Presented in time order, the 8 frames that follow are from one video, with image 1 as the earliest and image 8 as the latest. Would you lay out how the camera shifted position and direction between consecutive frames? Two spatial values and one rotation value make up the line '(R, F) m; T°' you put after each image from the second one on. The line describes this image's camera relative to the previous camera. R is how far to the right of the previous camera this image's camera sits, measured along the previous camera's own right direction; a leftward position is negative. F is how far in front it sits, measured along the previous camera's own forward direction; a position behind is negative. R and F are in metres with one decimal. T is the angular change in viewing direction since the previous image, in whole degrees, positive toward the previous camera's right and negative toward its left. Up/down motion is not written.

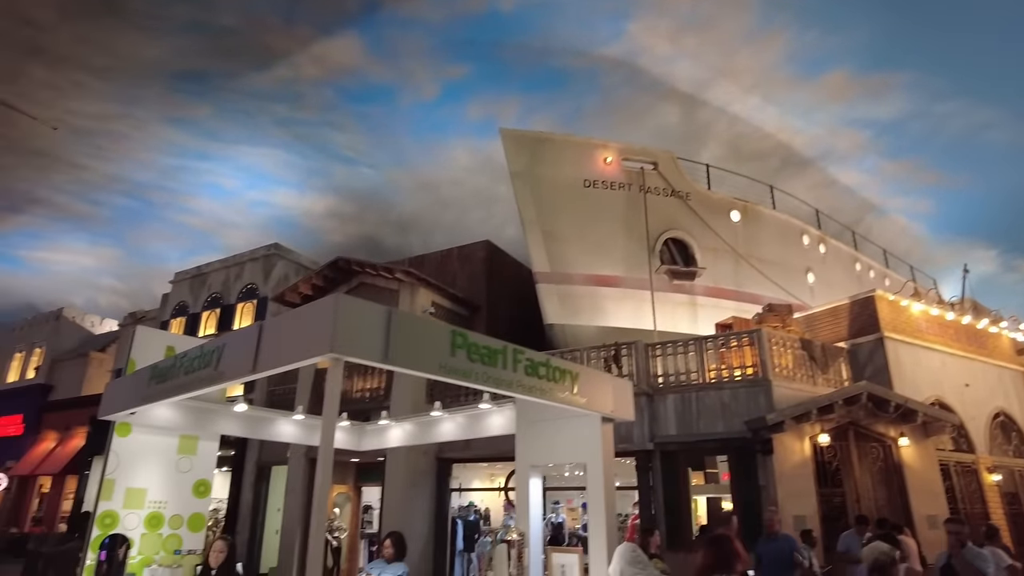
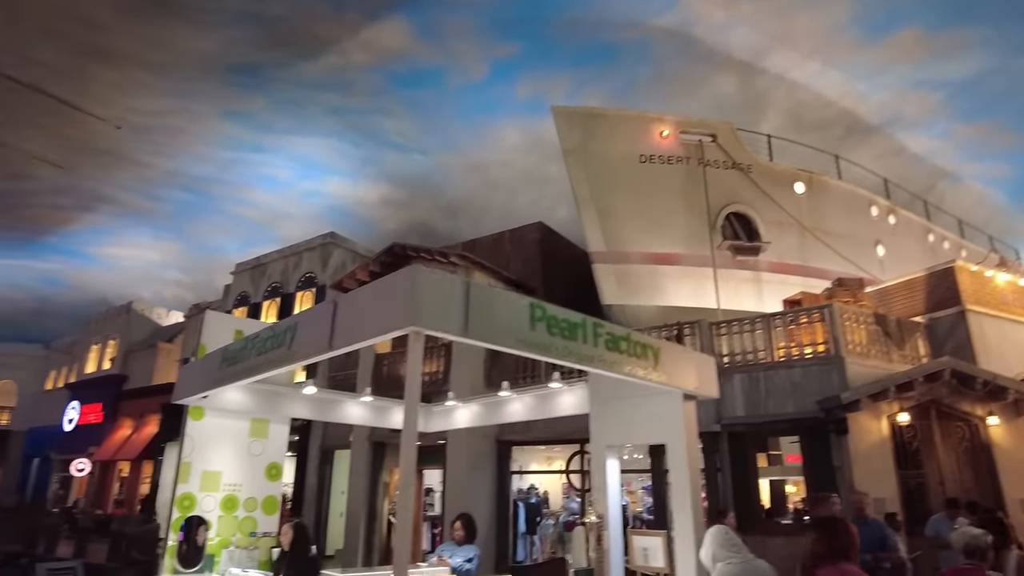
(-0.1, +0.2) m; -4°
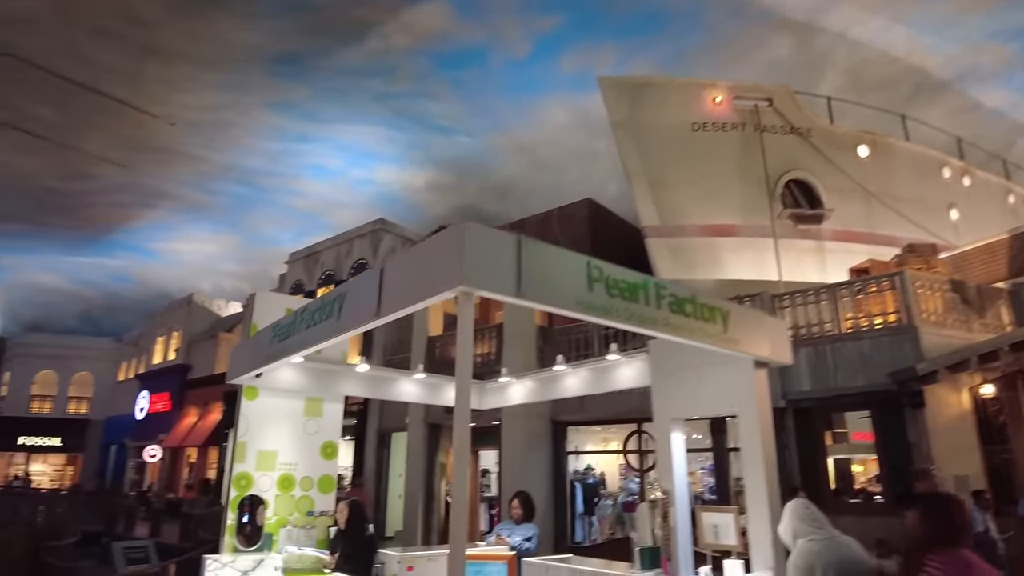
(0.0, +0.2) m; -4°
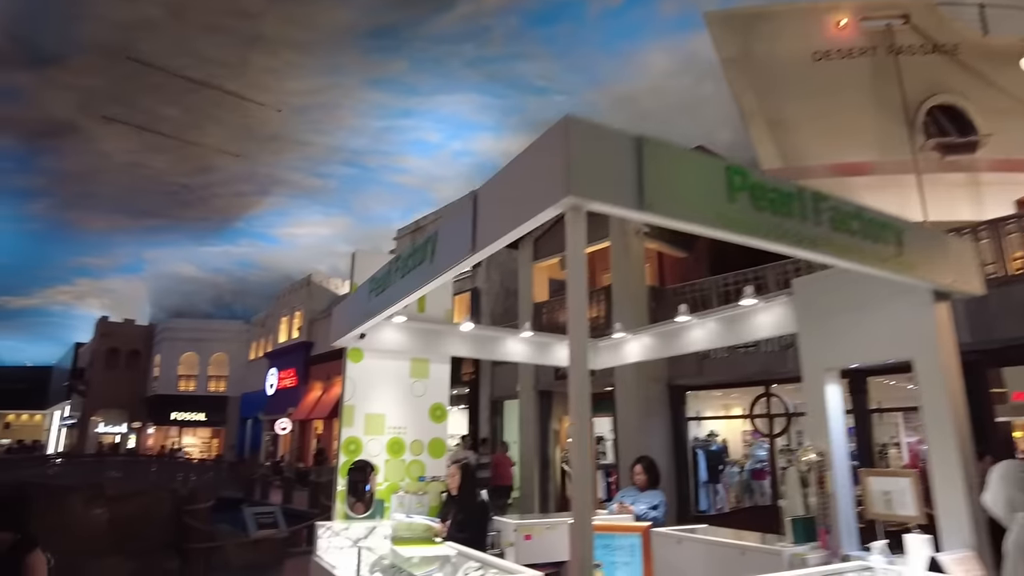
(-0.1, +0.4) m; -9°
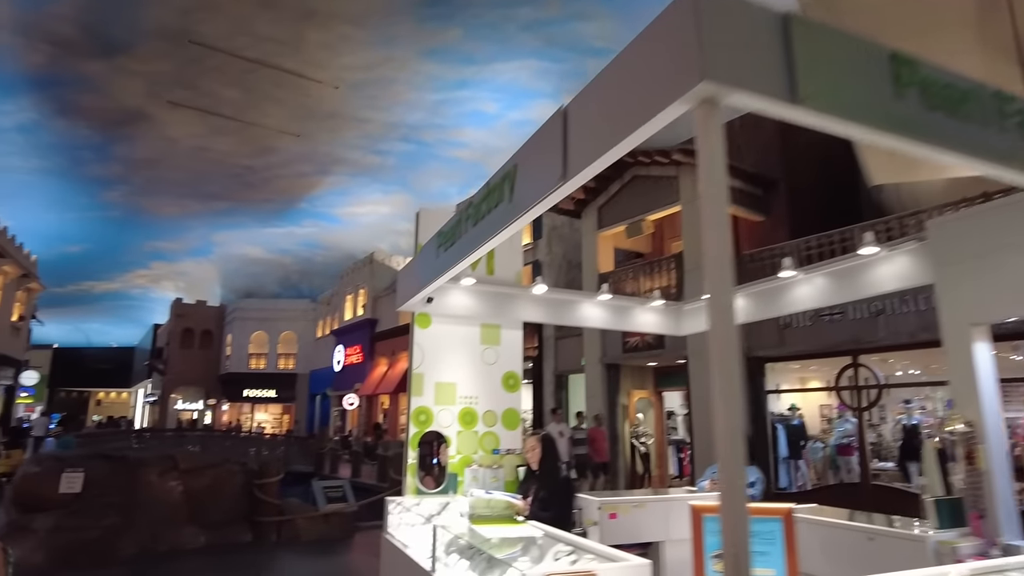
(-0.1, +0.3) m; -5°
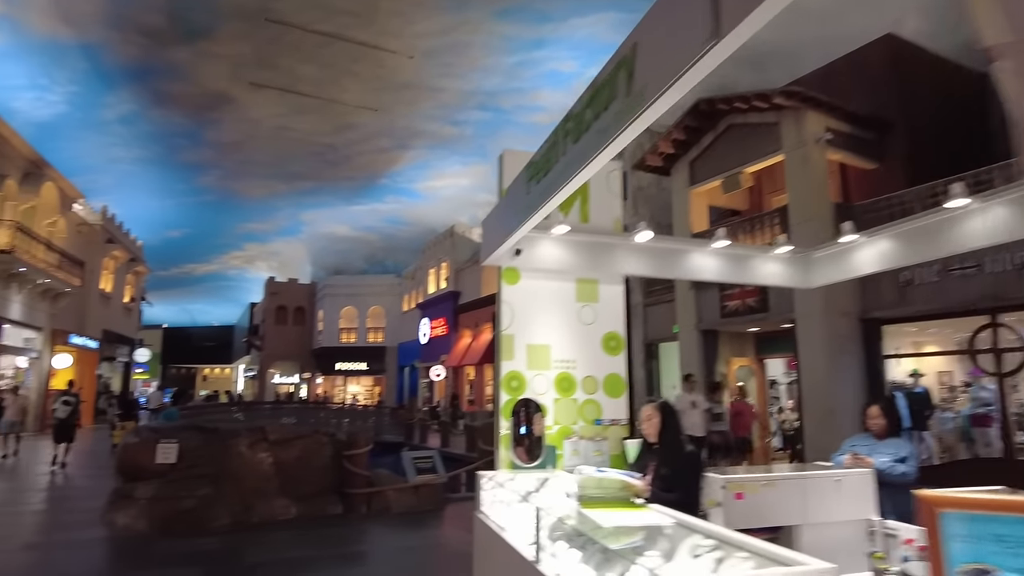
(-0.1, +0.5) m; -7°
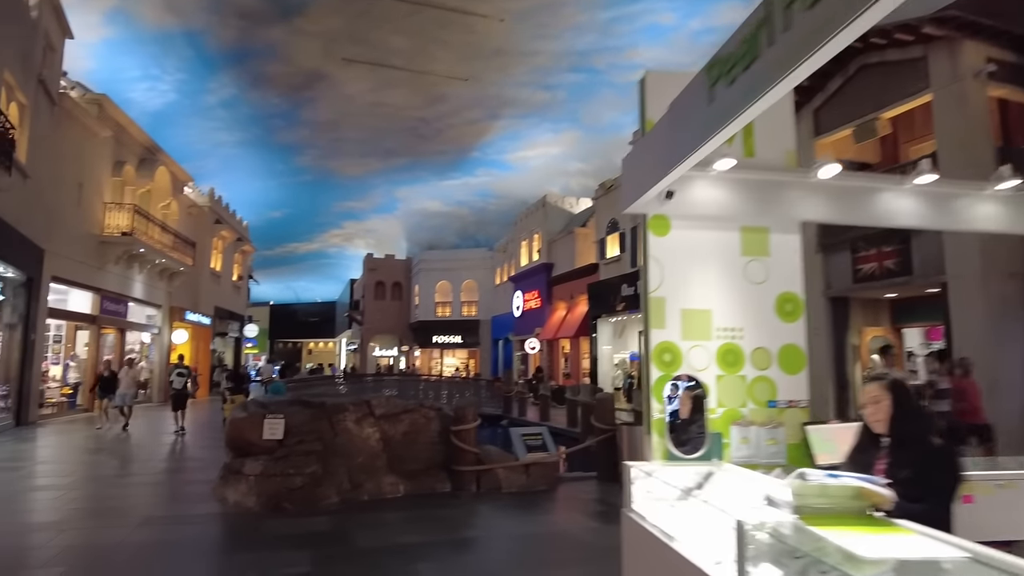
(-0.2, +0.5) m; -8°
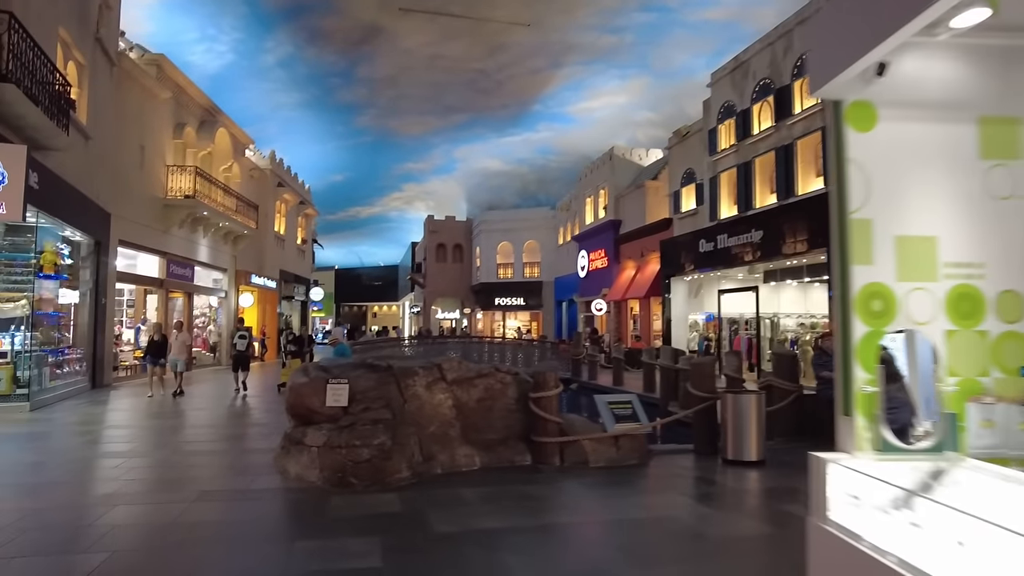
(-0.2, +0.7) m; -5°
